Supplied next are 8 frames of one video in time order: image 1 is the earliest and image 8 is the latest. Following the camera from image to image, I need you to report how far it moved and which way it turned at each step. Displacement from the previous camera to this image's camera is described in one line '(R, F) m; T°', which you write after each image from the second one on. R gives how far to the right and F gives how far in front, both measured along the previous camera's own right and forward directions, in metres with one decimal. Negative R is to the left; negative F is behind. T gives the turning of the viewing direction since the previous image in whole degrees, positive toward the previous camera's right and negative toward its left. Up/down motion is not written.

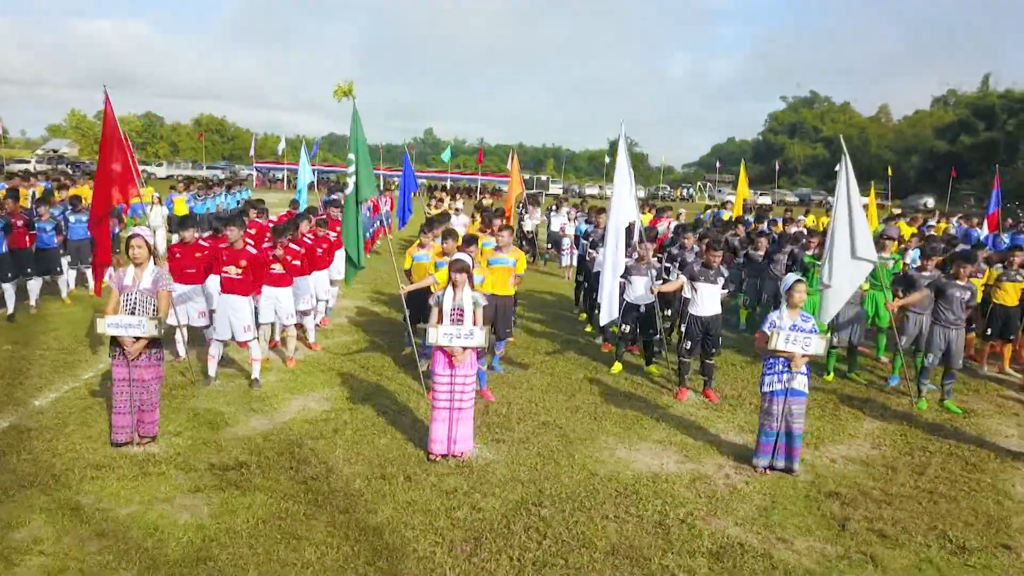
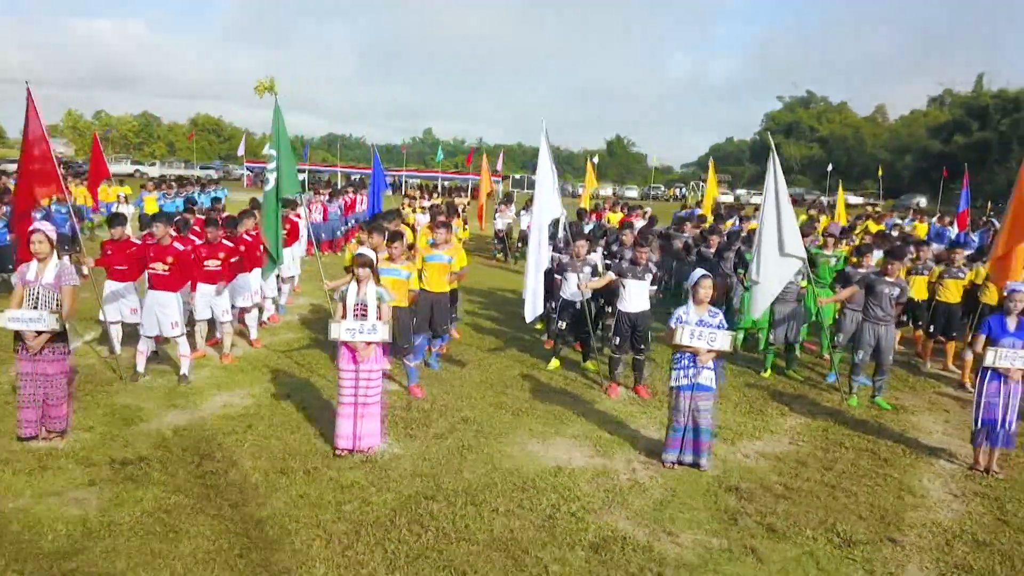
(+0.6, 0.0) m; 0°
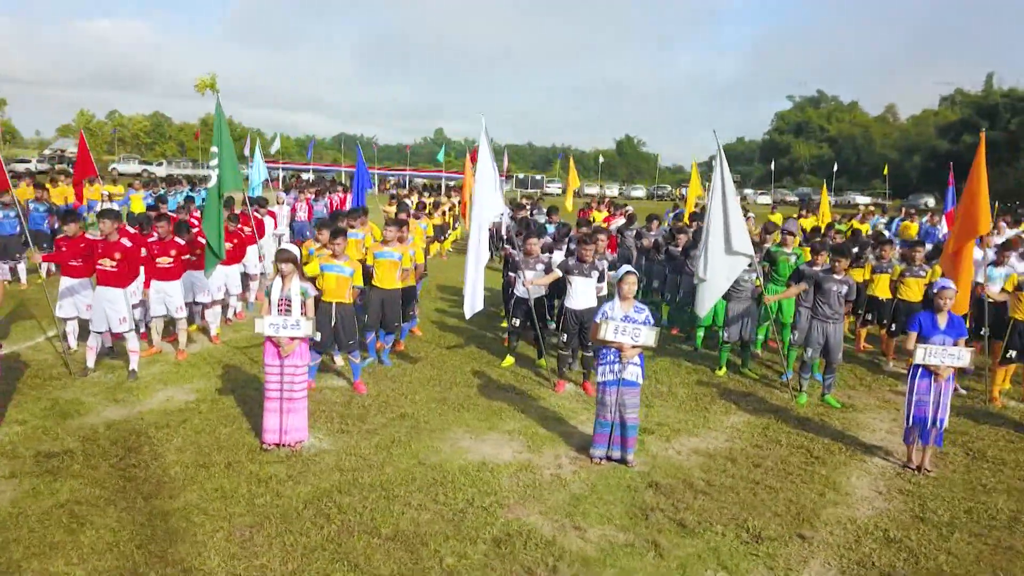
(+0.6, 0.0) m; -1°
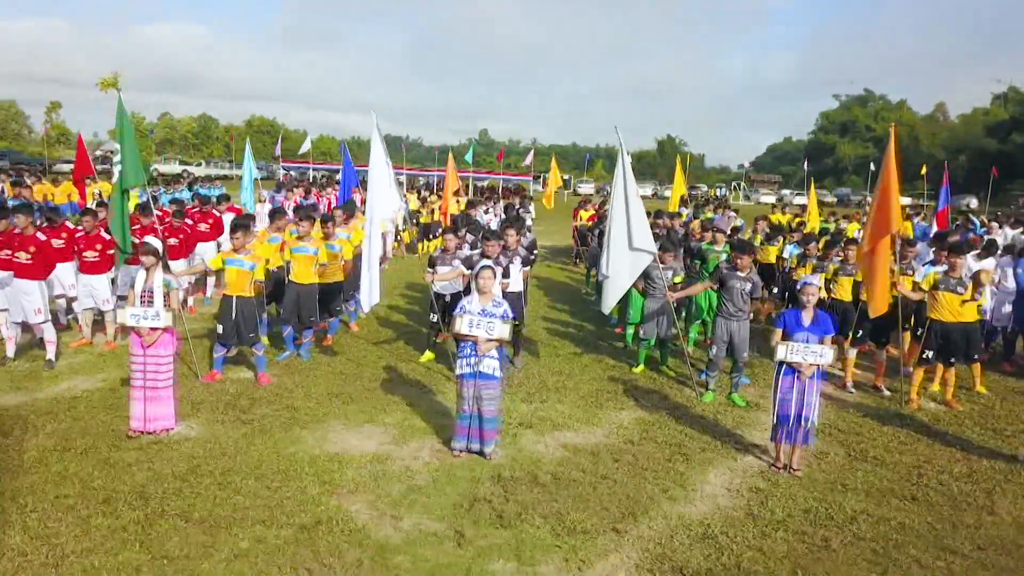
(+1.3, 0.0) m; -3°
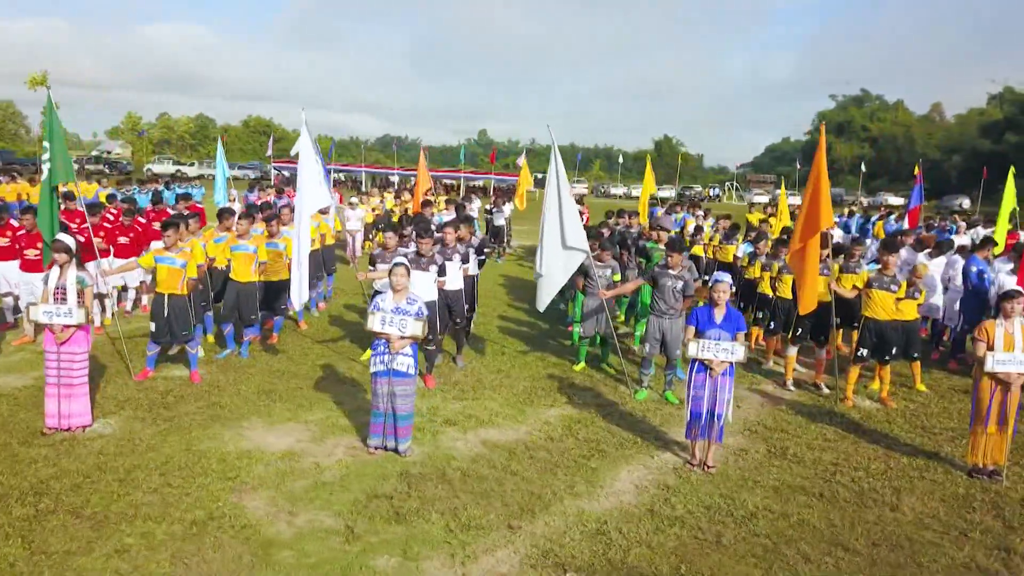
(+0.6, 0.0) m; 0°
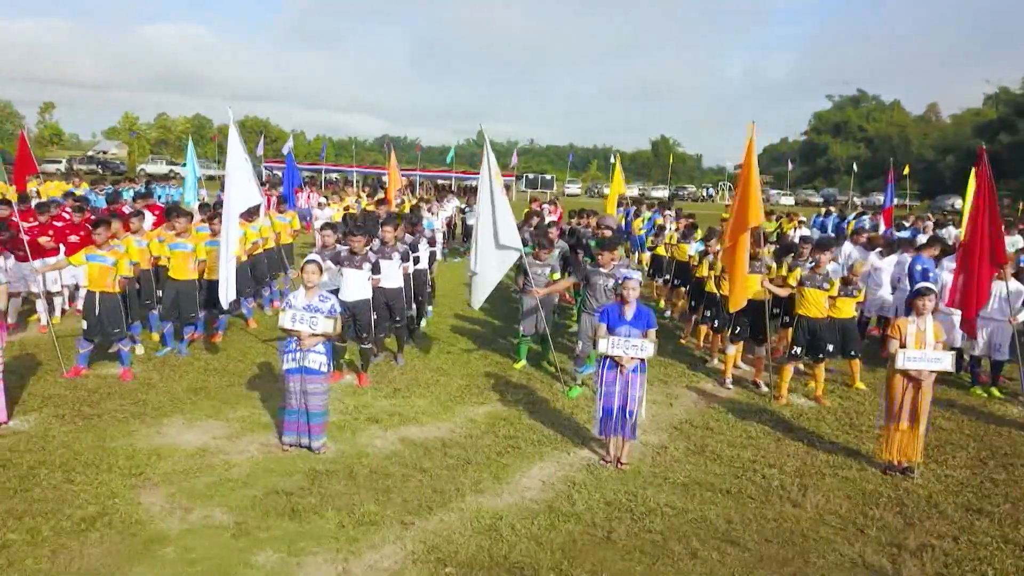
(+0.6, 0.0) m; 0°
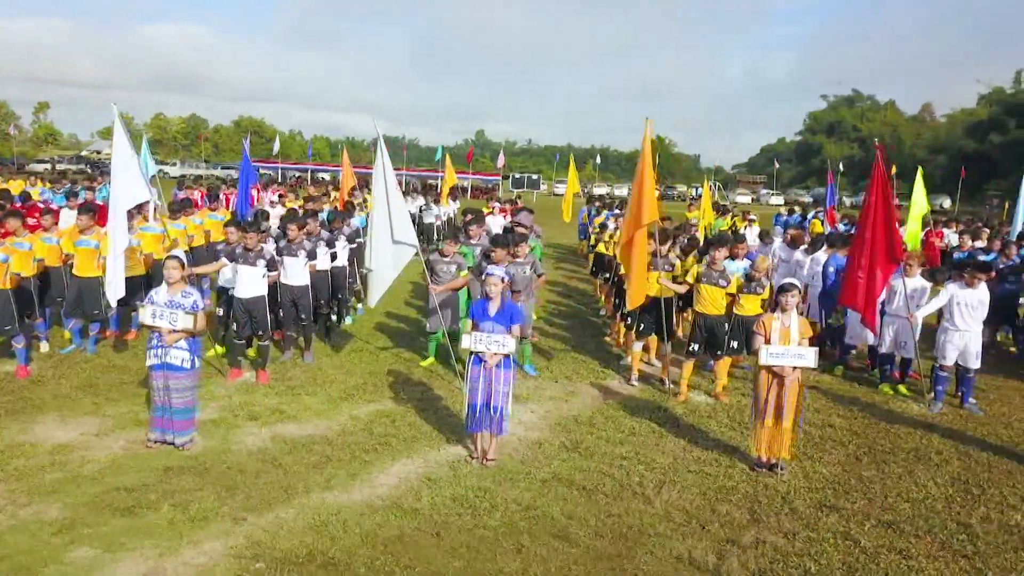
(+1.0, 0.0) m; 0°
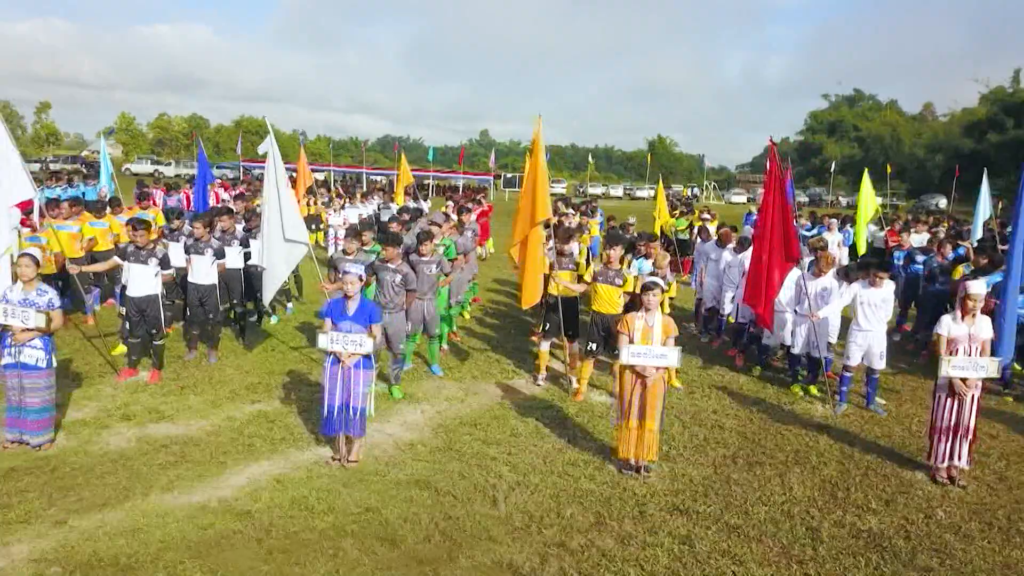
(+1.0, +0.1) m; 0°
